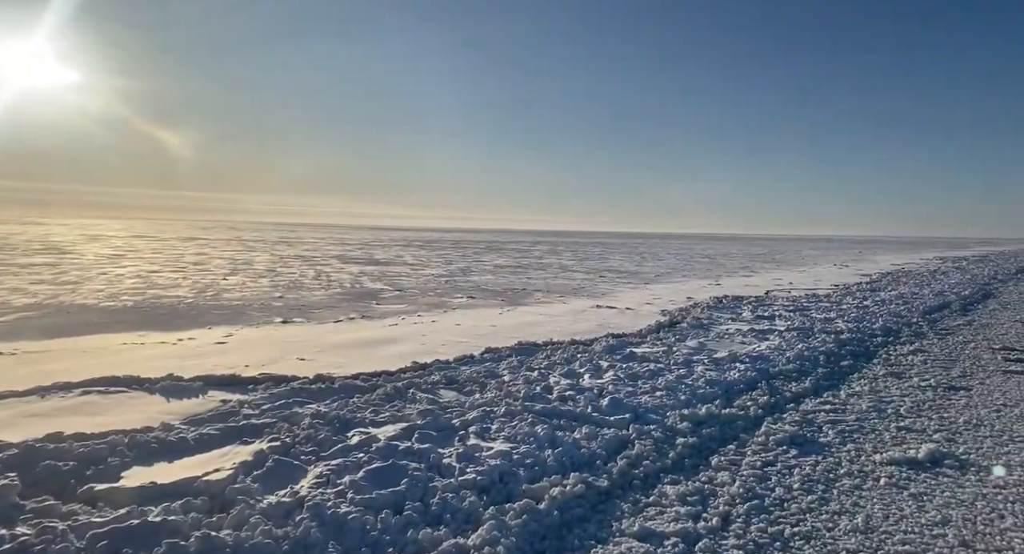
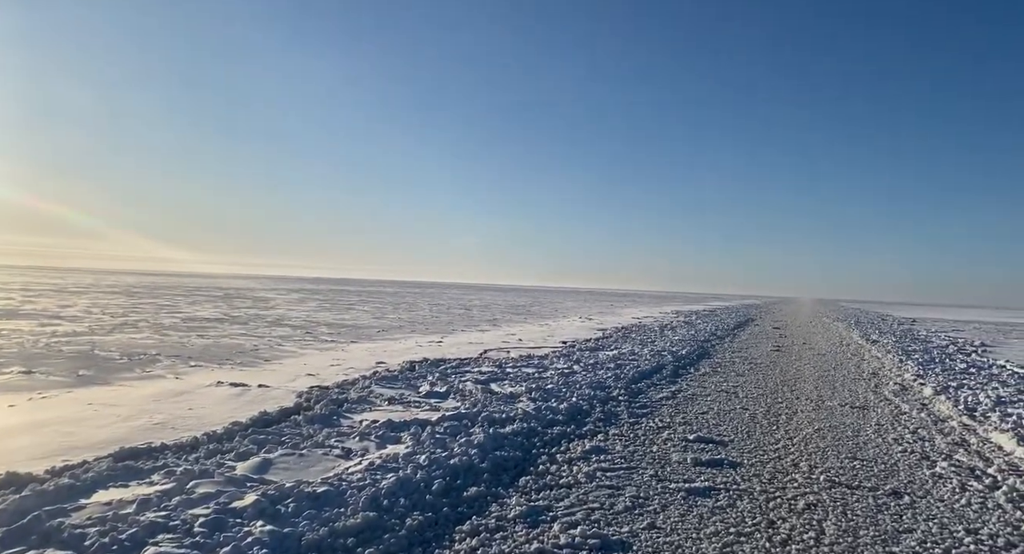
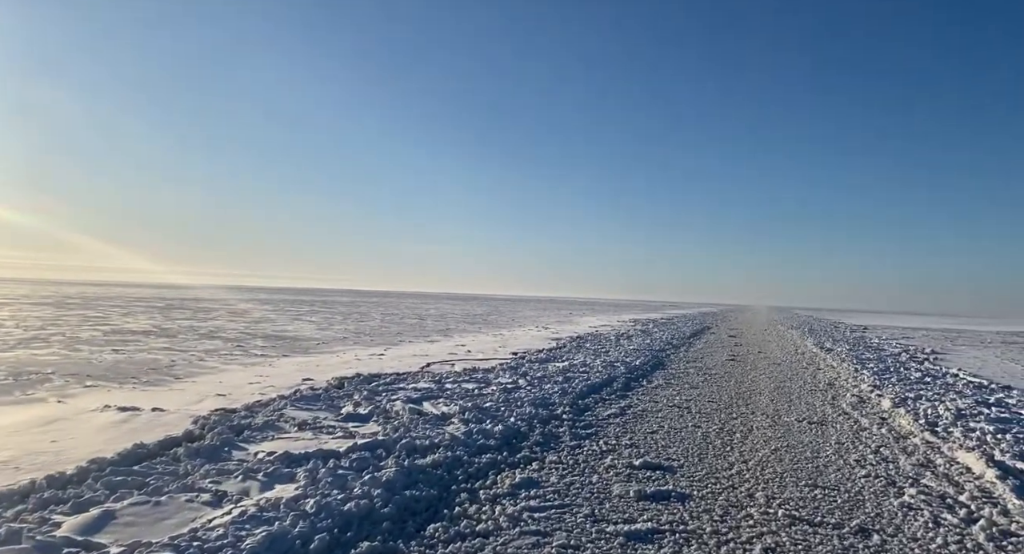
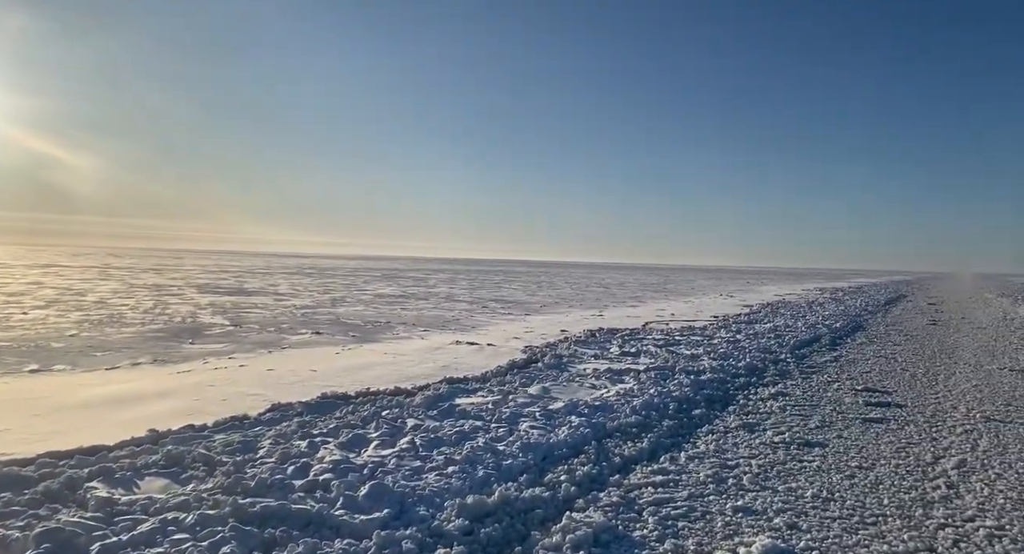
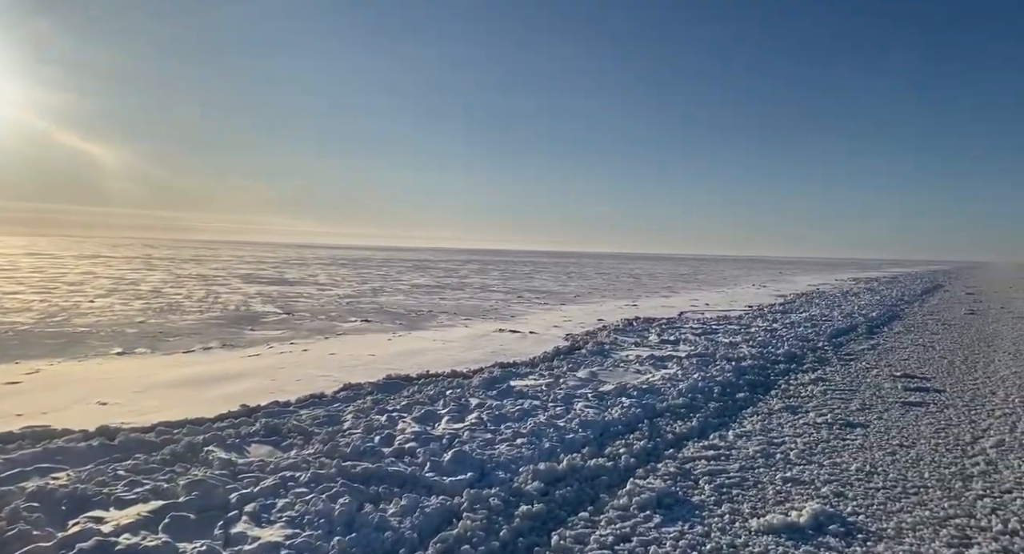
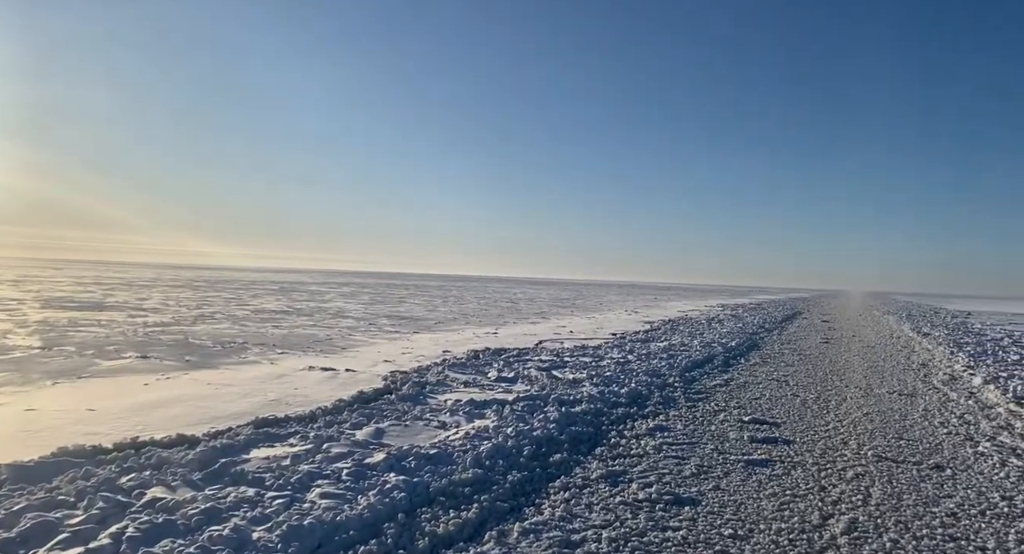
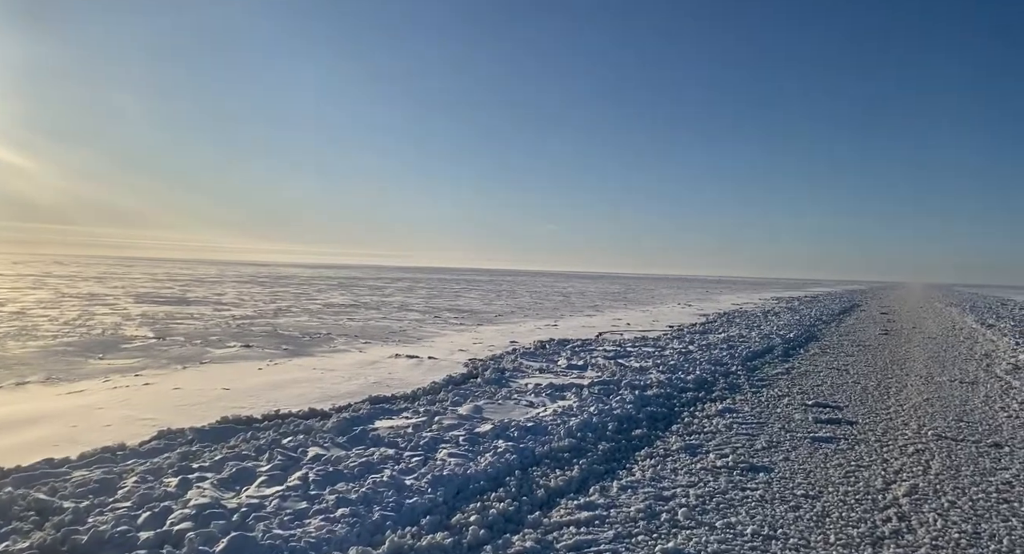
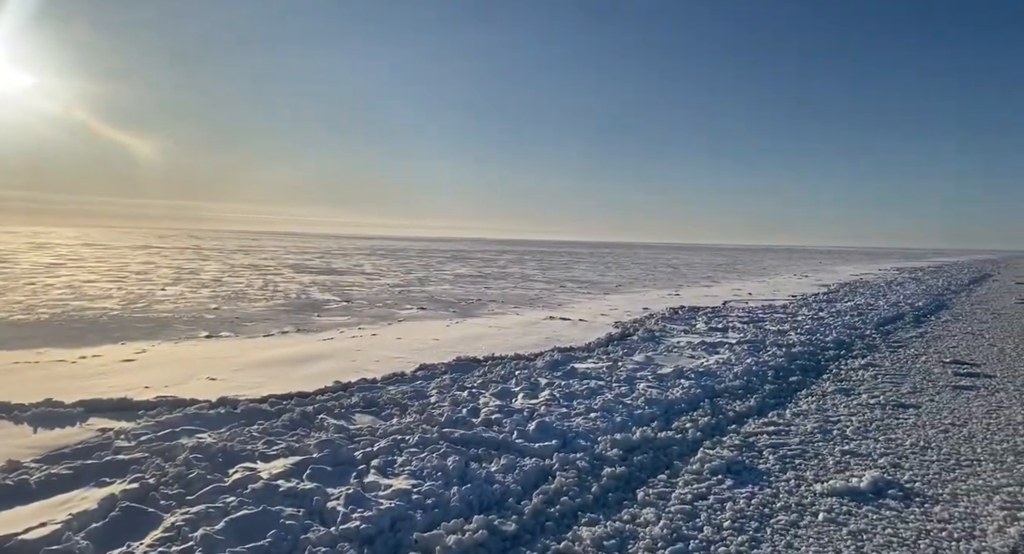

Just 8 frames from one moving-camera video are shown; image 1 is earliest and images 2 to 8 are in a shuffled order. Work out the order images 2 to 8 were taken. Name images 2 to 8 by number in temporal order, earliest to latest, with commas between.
8, 5, 4, 7, 6, 2, 3
